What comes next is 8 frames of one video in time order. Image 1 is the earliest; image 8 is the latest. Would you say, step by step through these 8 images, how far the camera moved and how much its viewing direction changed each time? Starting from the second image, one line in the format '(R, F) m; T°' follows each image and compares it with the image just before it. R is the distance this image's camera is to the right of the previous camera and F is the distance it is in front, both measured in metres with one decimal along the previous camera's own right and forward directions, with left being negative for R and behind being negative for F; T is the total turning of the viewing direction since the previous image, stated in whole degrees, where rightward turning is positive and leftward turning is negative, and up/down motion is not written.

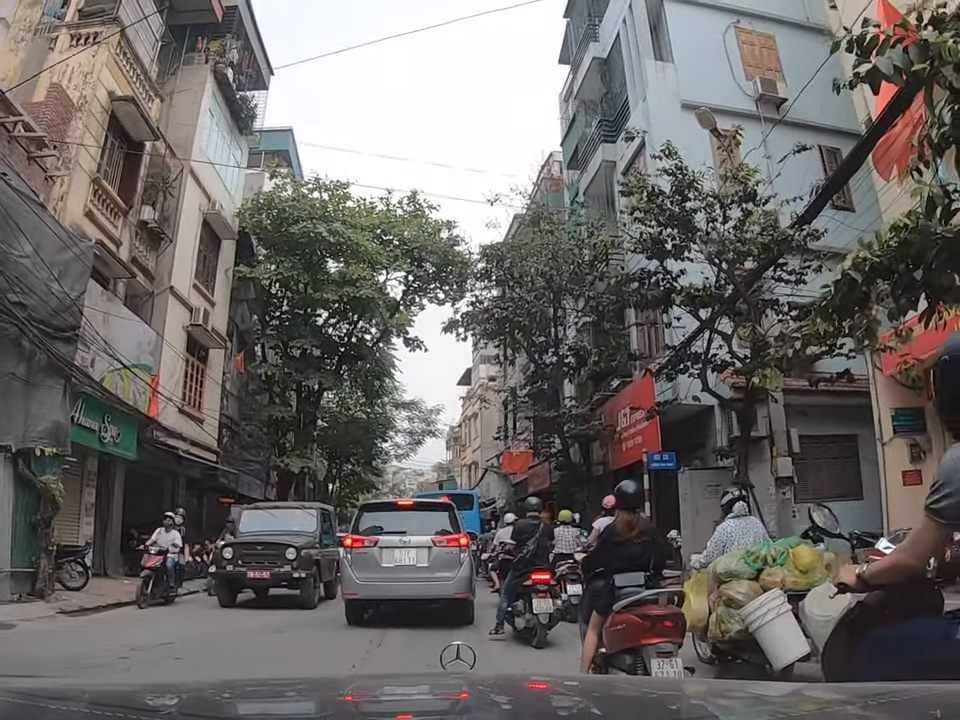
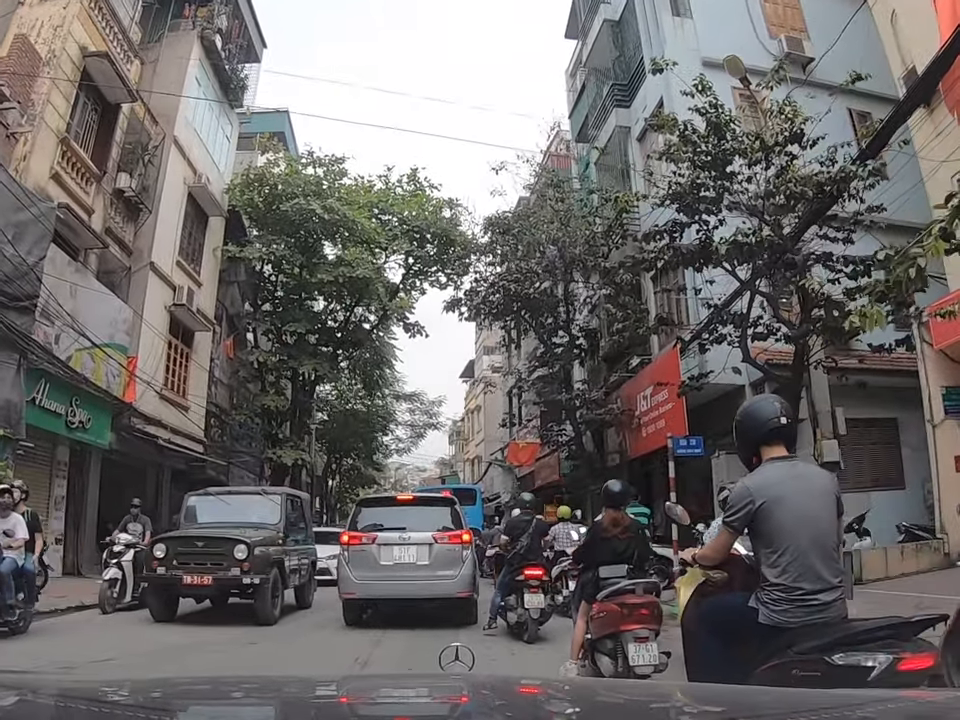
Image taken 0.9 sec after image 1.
(0.0, +1.3) m; 0°
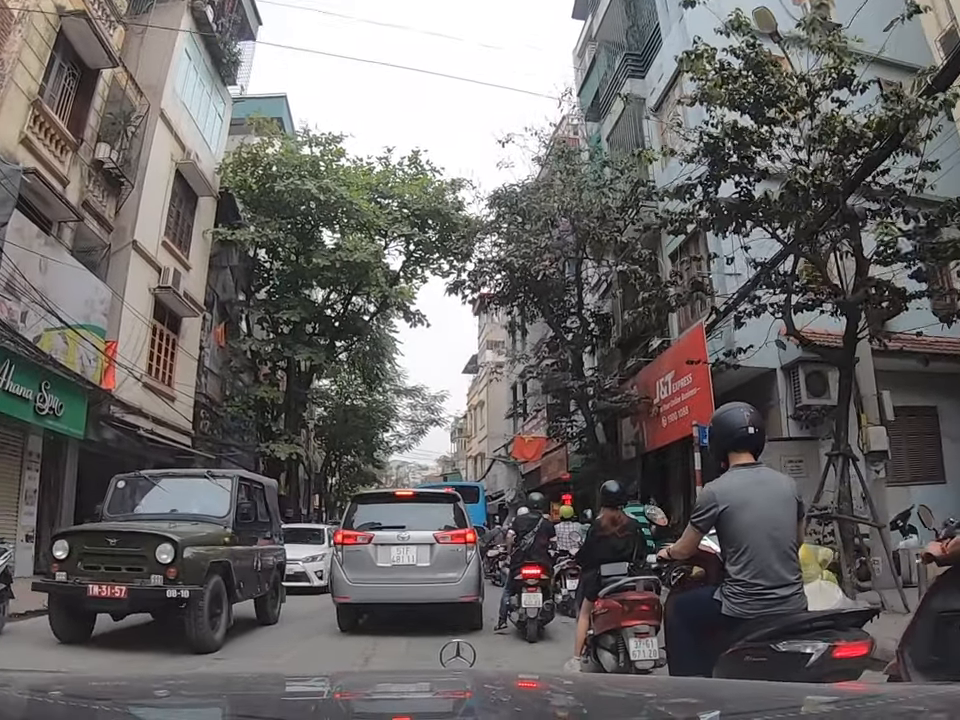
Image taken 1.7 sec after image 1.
(-0.1, +1.1) m; 0°
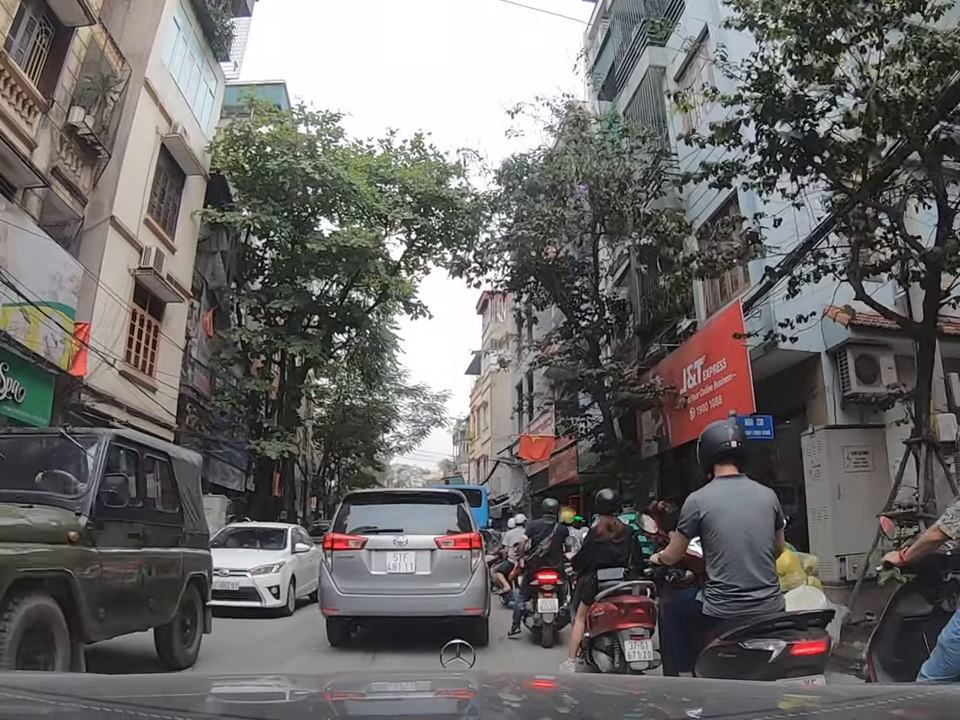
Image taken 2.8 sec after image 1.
(-0.1, +1.3) m; 0°
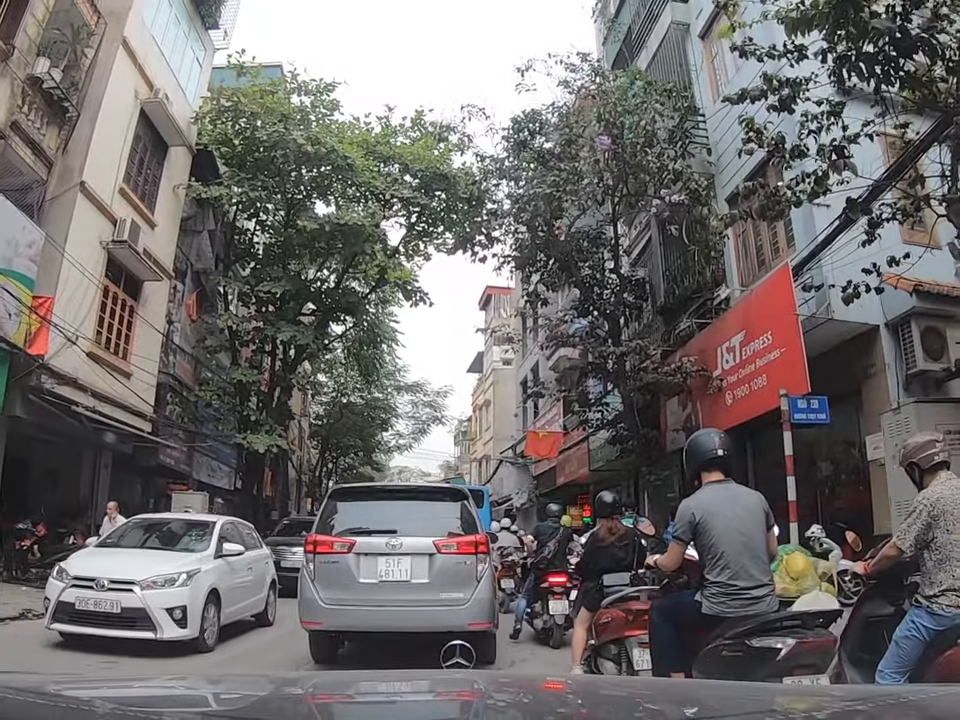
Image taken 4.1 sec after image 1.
(-0.1, +1.4) m; 0°
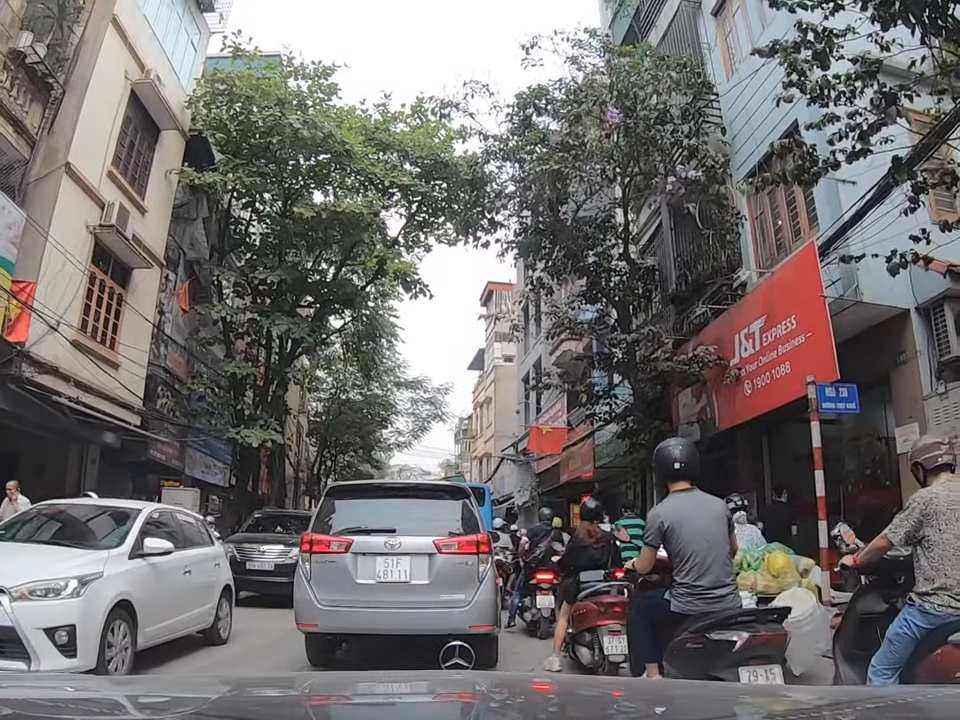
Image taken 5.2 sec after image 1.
(0.0, +0.6) m; 0°
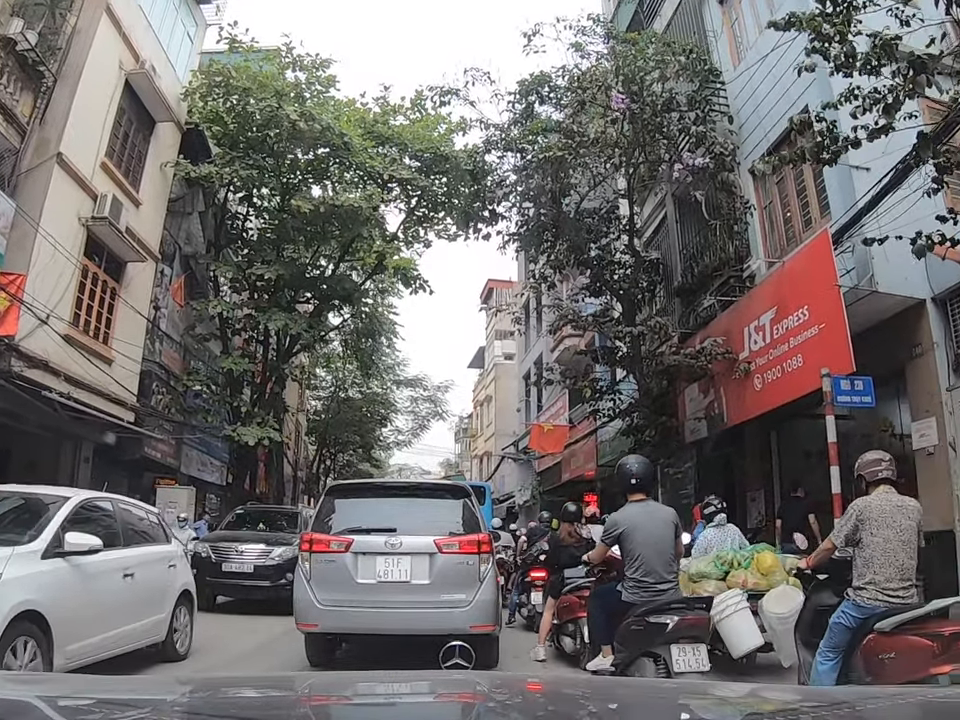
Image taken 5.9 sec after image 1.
(0.0, +0.3) m; 0°
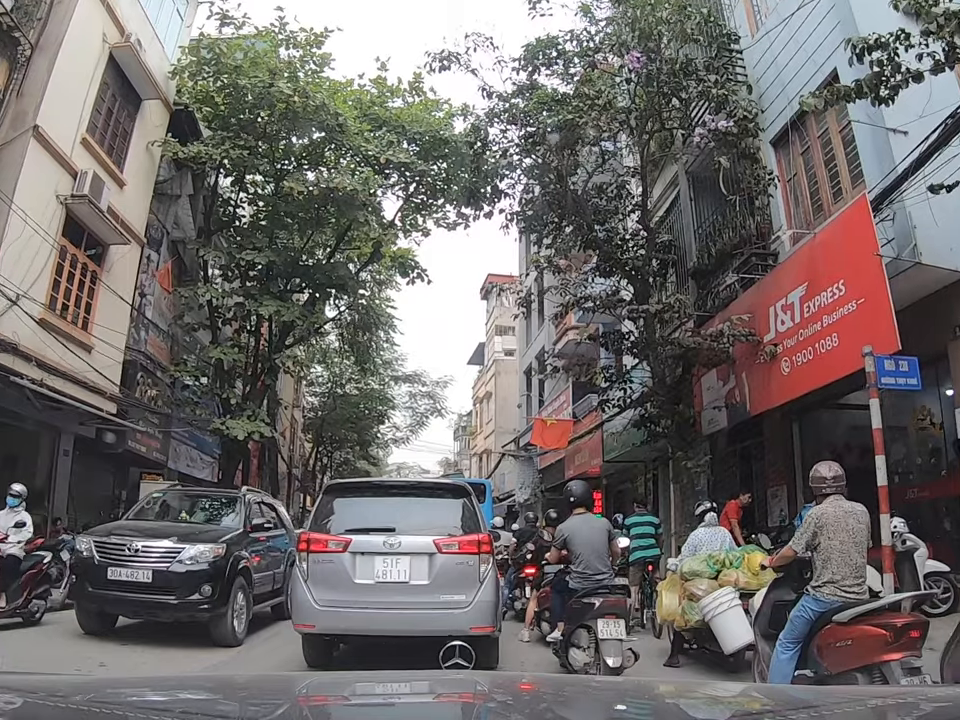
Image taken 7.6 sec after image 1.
(0.0, +0.7) m; 0°
